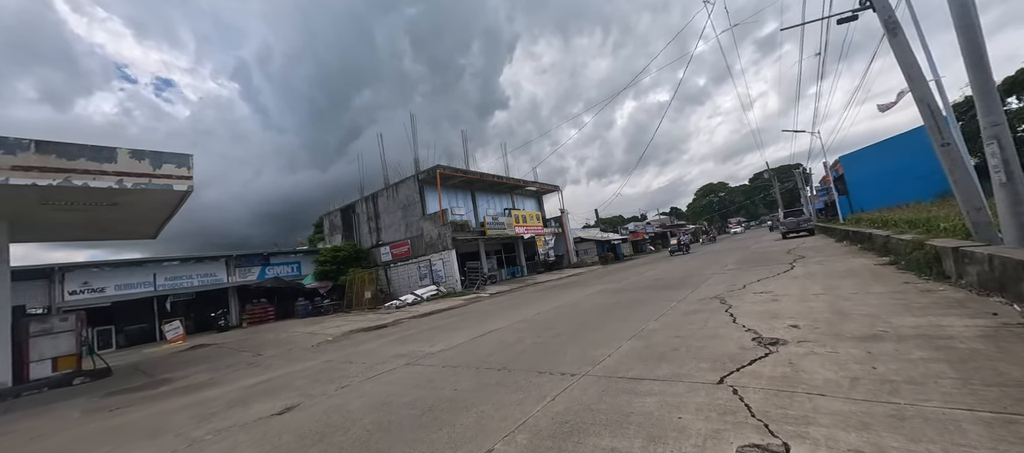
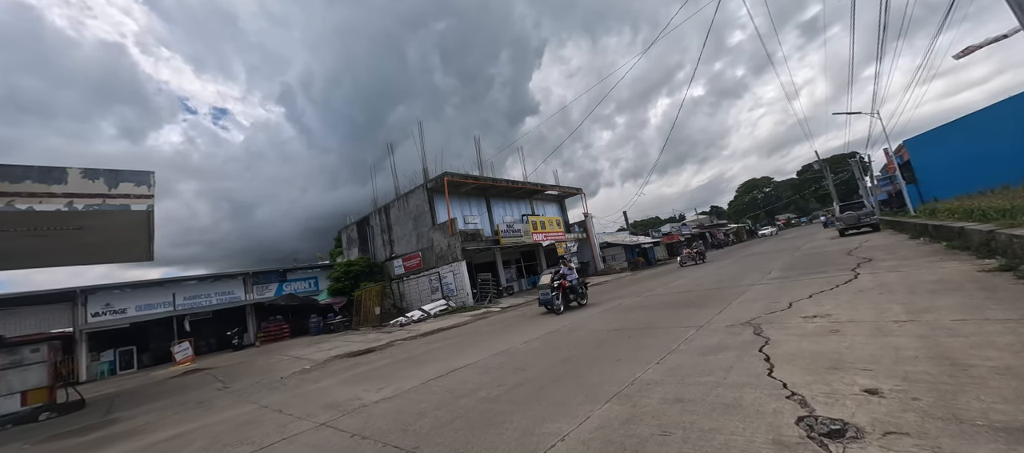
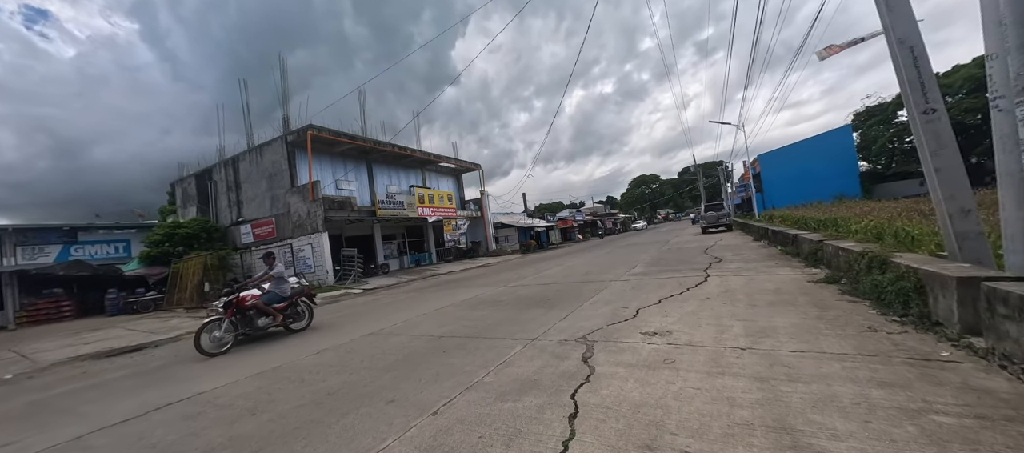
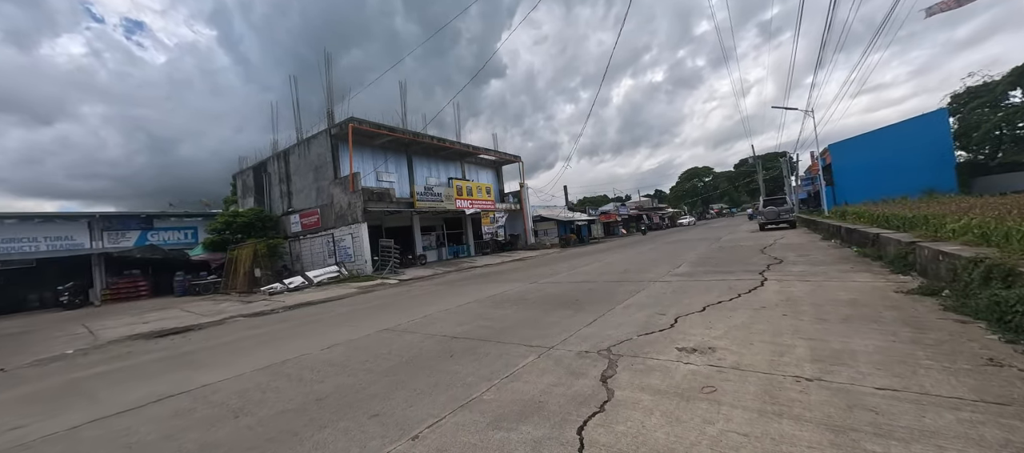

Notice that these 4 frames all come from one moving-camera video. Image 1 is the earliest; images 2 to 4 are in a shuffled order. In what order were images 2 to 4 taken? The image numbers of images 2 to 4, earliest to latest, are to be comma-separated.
2, 3, 4
